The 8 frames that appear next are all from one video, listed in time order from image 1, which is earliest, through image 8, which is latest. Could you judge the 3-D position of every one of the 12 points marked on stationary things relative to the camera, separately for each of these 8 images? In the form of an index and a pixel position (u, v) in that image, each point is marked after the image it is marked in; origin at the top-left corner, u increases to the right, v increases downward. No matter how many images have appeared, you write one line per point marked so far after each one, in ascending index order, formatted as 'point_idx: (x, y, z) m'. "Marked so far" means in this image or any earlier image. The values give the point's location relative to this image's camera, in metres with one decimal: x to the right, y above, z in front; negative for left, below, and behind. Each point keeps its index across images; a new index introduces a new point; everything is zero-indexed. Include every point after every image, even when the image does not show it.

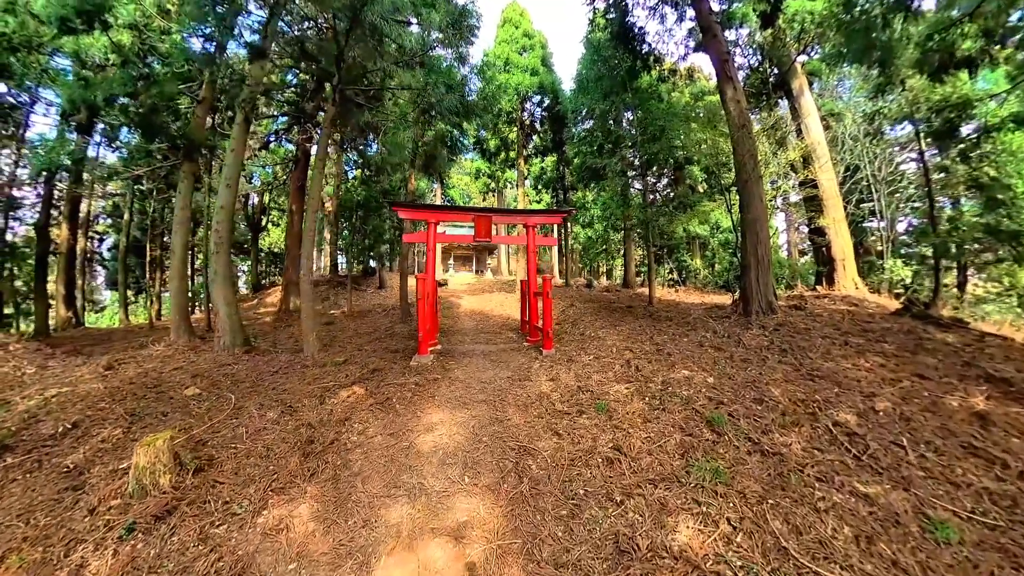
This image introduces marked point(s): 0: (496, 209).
0: (-0.2, +1.5, +6.2) m
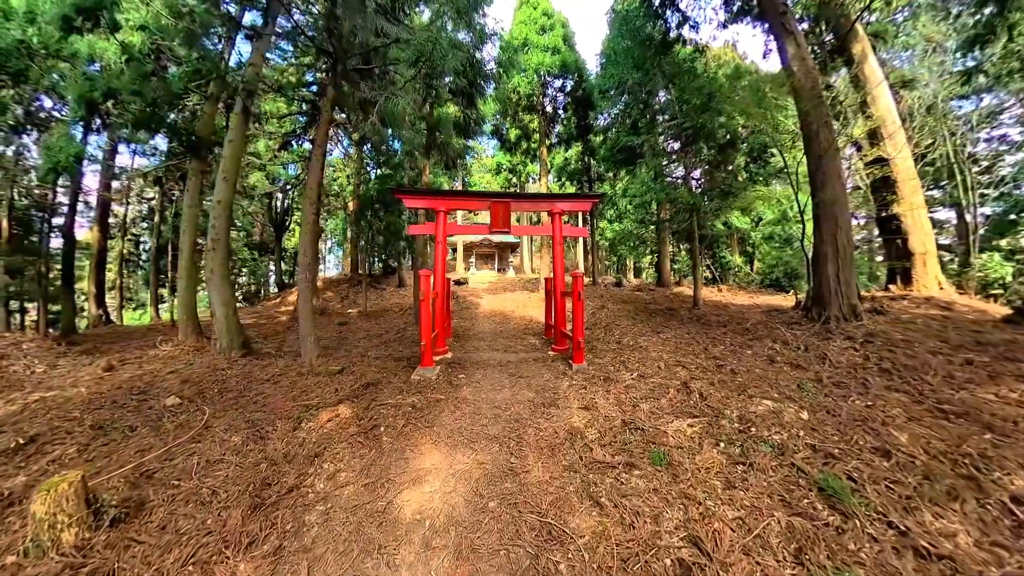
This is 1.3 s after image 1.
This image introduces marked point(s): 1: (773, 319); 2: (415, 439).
0: (+0.1, +1.5, +5.2) m
1: (+5.5, -0.7, +6.9) m
2: (-1.0, -1.5, +3.2) m
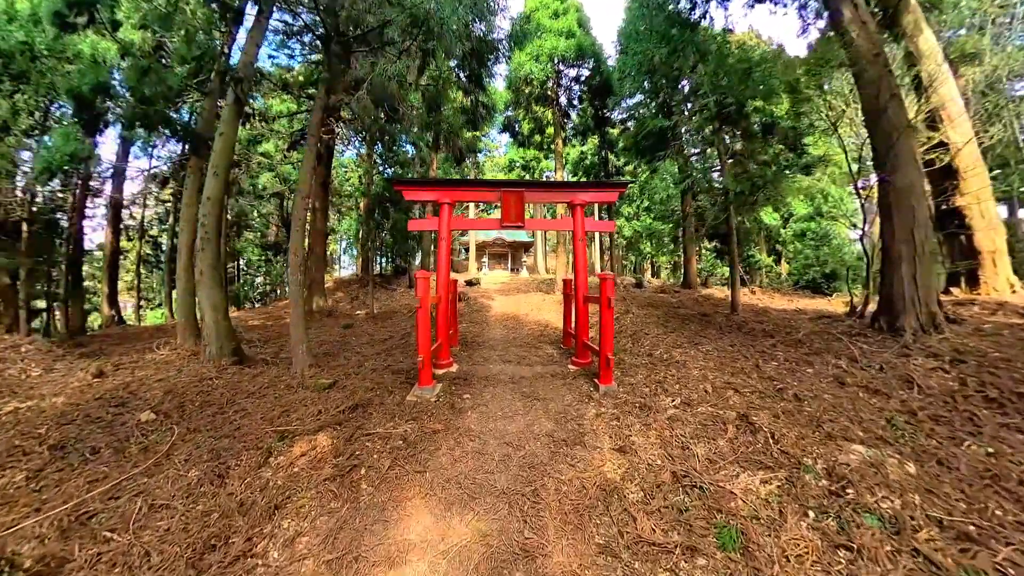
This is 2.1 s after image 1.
0: (+0.3, +1.5, +4.5) m
1: (+5.7, -0.8, +5.9) m
2: (-0.9, -1.5, +2.5) m
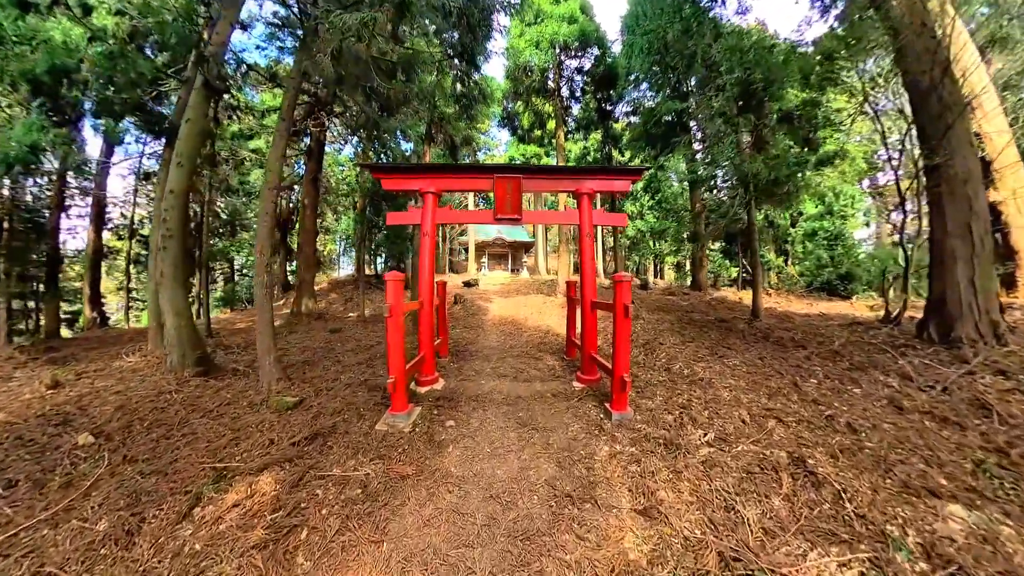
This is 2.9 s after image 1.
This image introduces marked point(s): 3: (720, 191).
0: (+0.3, +1.4, +3.8) m
1: (+5.7, -0.8, +5.2) m
2: (-1.0, -1.6, +1.9) m
3: (+4.9, +2.4, +7.9) m
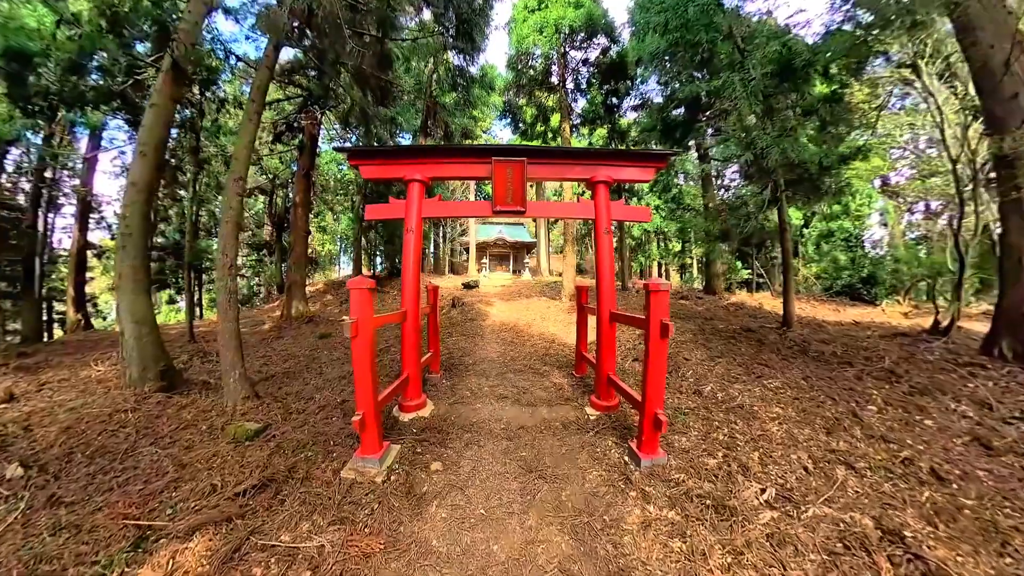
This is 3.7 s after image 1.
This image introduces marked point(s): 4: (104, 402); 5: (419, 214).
0: (+0.3, +1.3, +3.2) m
1: (+5.7, -0.9, +4.6) m
2: (-0.9, -1.7, +1.2) m
3: (+5.0, +2.3, +7.2) m
4: (-6.0, -1.7, +4.8) m
5: (-0.9, +0.7, +3.1) m
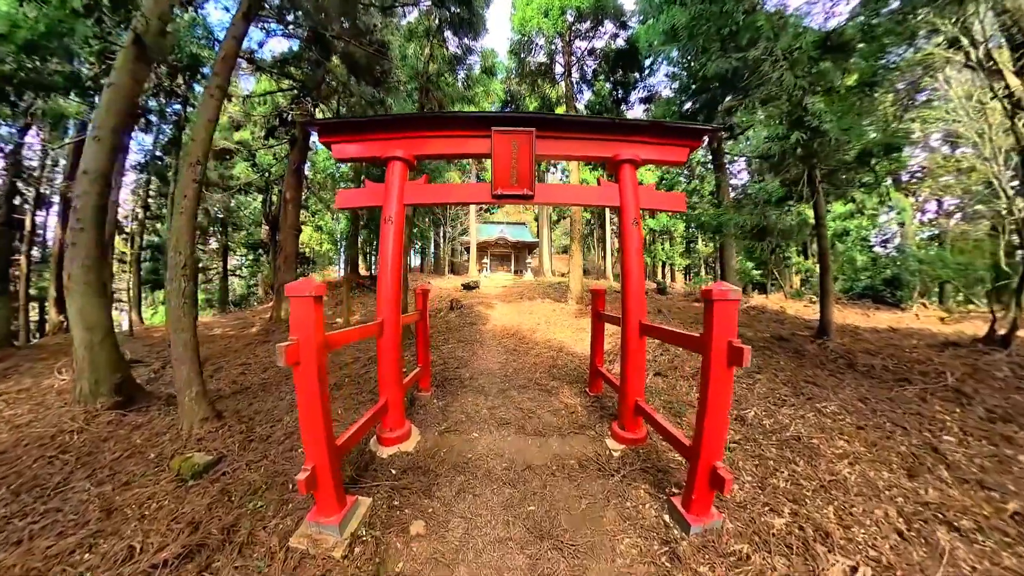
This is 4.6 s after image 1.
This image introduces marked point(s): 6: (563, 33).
0: (+0.3, +1.3, +2.6) m
1: (+5.7, -1.0, +3.9) m
2: (-0.9, -1.7, +0.6) m
3: (+5.0, +2.2, +6.6) m
4: (-6.0, -1.7, +4.3) m
5: (-0.9, +0.7, +2.5) m
6: (+1.6, +7.8, +10.1) m
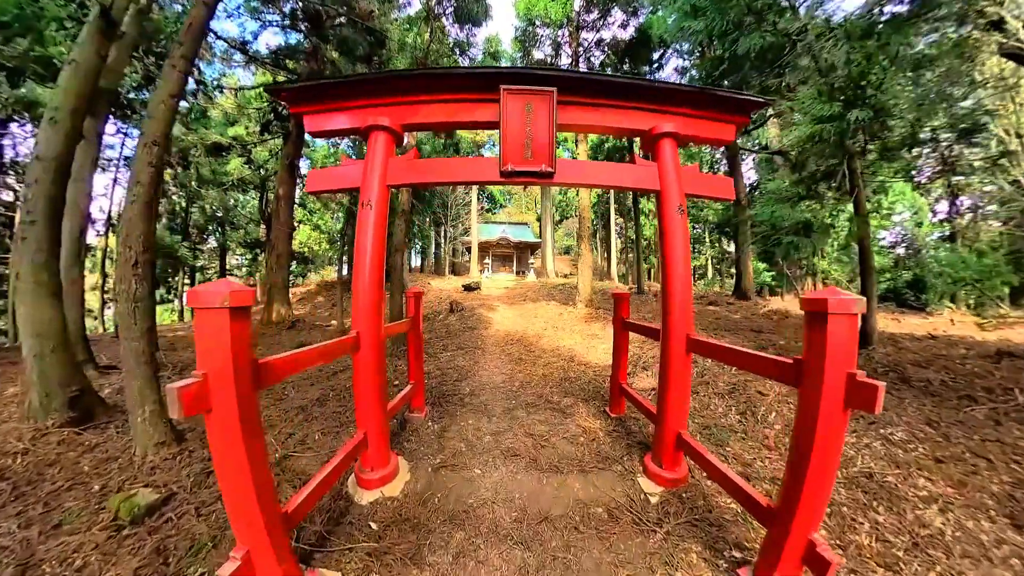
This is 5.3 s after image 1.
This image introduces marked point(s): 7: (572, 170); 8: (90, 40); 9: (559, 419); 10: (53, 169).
0: (+0.4, +1.3, +2.1) m
1: (+5.8, -1.0, +3.4) m
2: (-0.9, -1.7, +0.1) m
3: (+5.1, +2.2, +6.1) m
4: (-5.9, -1.7, +3.8) m
5: (-0.8, +0.7, +2.0) m
6: (+1.7, +7.7, +9.6) m
7: (+0.4, +0.7, +2.1) m
8: (-5.4, +3.1, +4.1) m
9: (+0.4, -1.2, +2.9) m
10: (-5.6, +1.5, +4.0) m
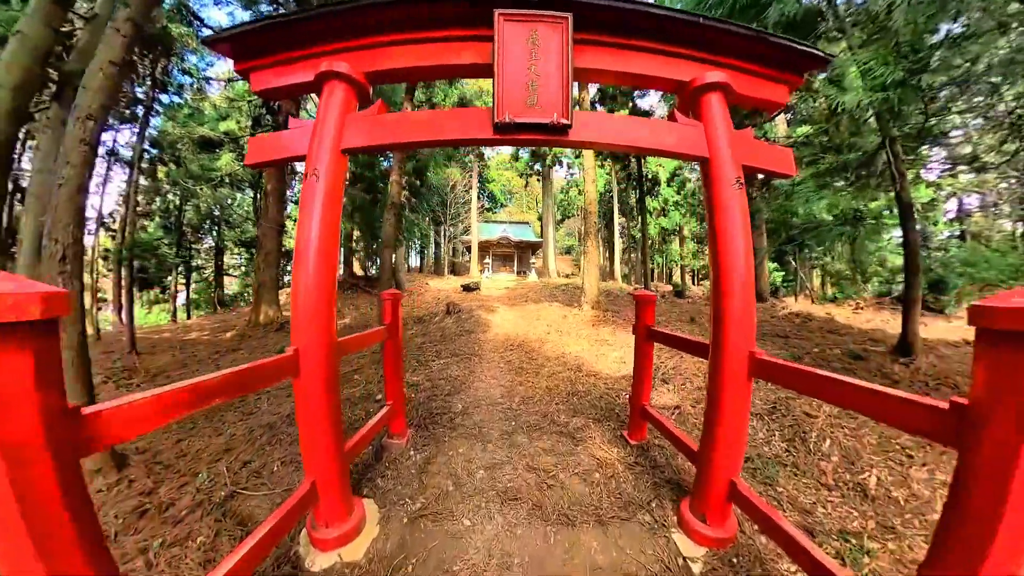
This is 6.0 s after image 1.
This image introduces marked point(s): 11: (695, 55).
0: (+0.4, +1.3, +1.6) m
1: (+5.8, -1.0, +2.9) m
2: (-0.9, -1.7, -0.4) m
3: (+5.1, +2.2, +5.6) m
4: (-5.9, -1.7, +3.3) m
5: (-0.8, +0.7, +1.5) m
6: (+1.7, +7.7, +9.1) m
7: (+0.4, +0.7, +1.6) m
8: (-5.4, +3.1, +3.7) m
9: (+0.4, -1.2, +2.4) m
10: (-5.6, +1.5, +3.5) m
11: (+0.9, +1.2, +1.7) m
